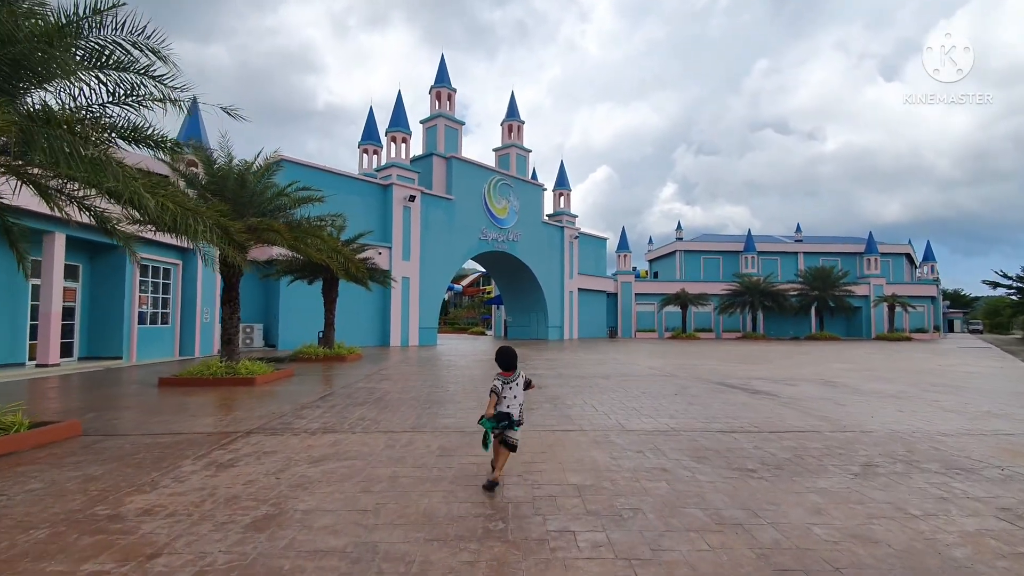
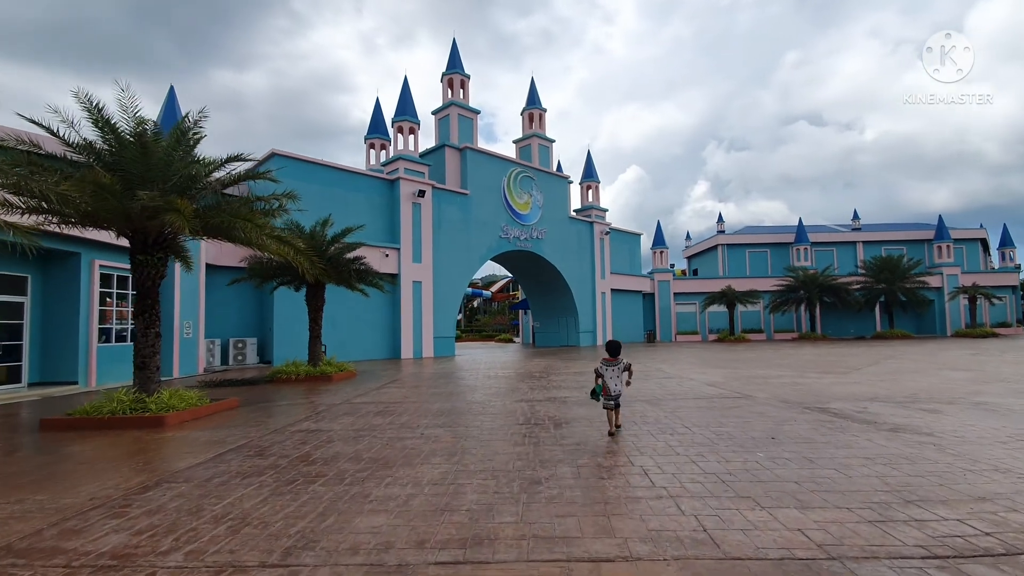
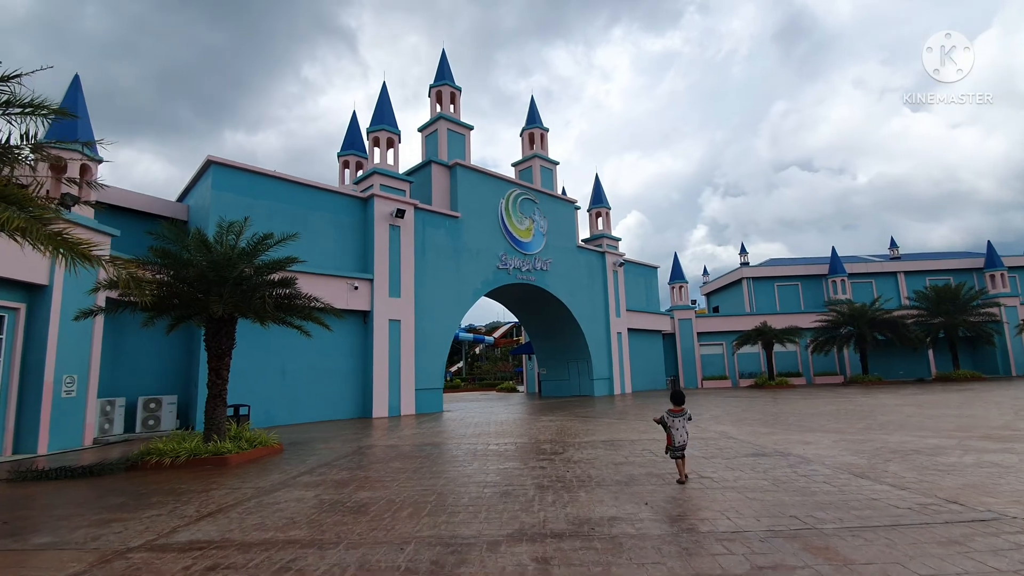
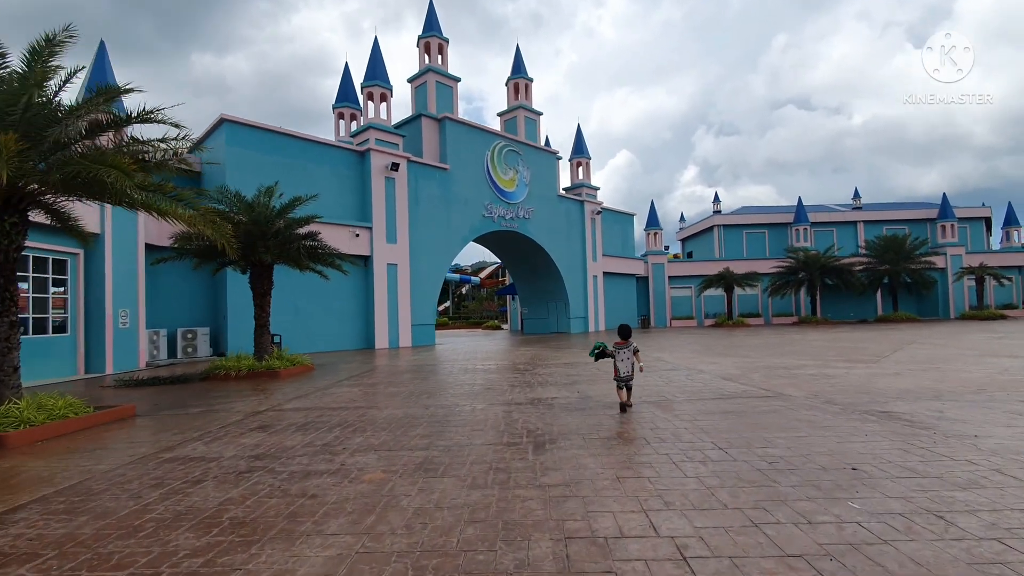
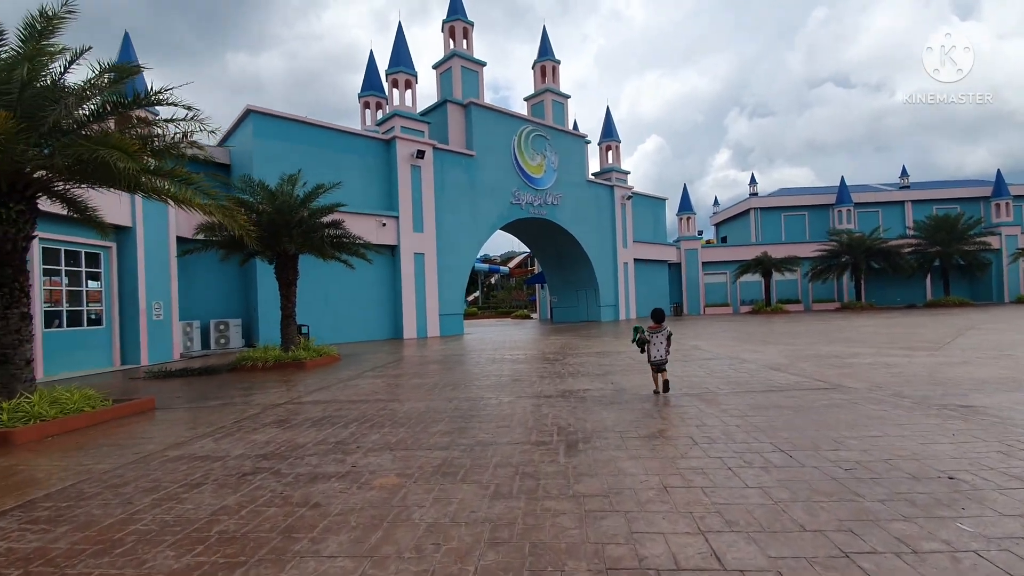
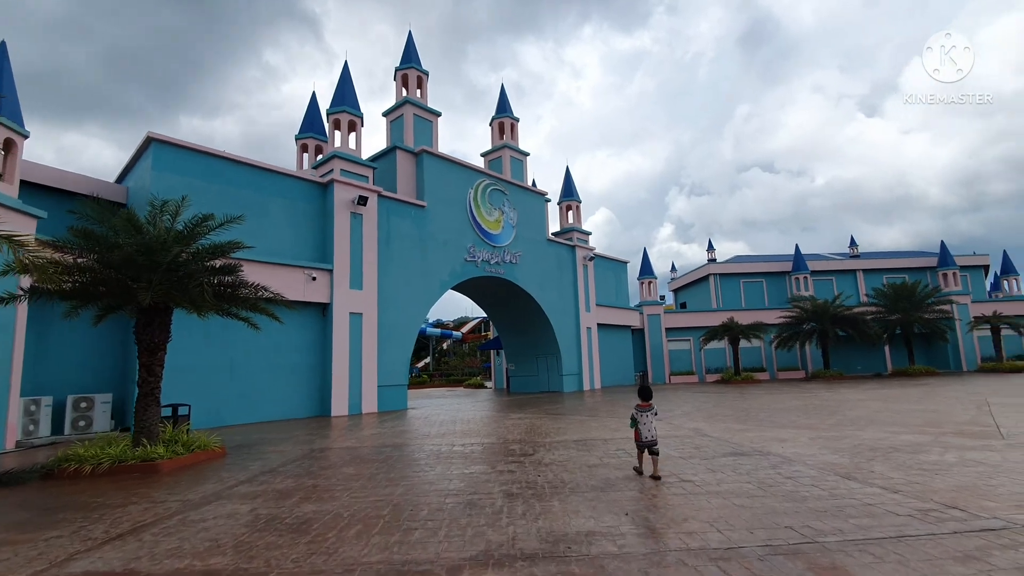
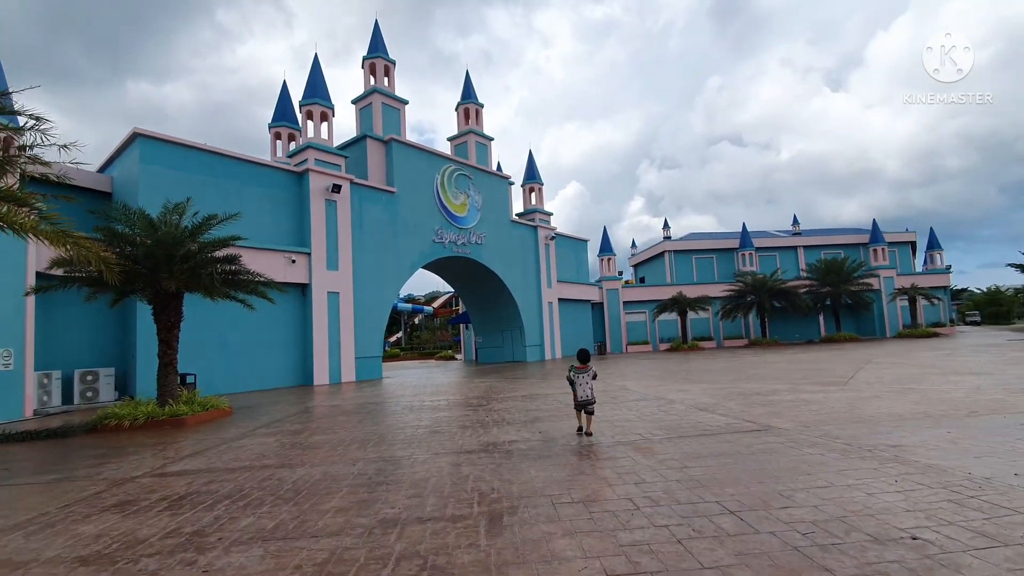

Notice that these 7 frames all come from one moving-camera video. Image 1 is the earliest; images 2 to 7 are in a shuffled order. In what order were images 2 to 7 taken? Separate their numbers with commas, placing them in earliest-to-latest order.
2, 4, 5, 7, 3, 6
